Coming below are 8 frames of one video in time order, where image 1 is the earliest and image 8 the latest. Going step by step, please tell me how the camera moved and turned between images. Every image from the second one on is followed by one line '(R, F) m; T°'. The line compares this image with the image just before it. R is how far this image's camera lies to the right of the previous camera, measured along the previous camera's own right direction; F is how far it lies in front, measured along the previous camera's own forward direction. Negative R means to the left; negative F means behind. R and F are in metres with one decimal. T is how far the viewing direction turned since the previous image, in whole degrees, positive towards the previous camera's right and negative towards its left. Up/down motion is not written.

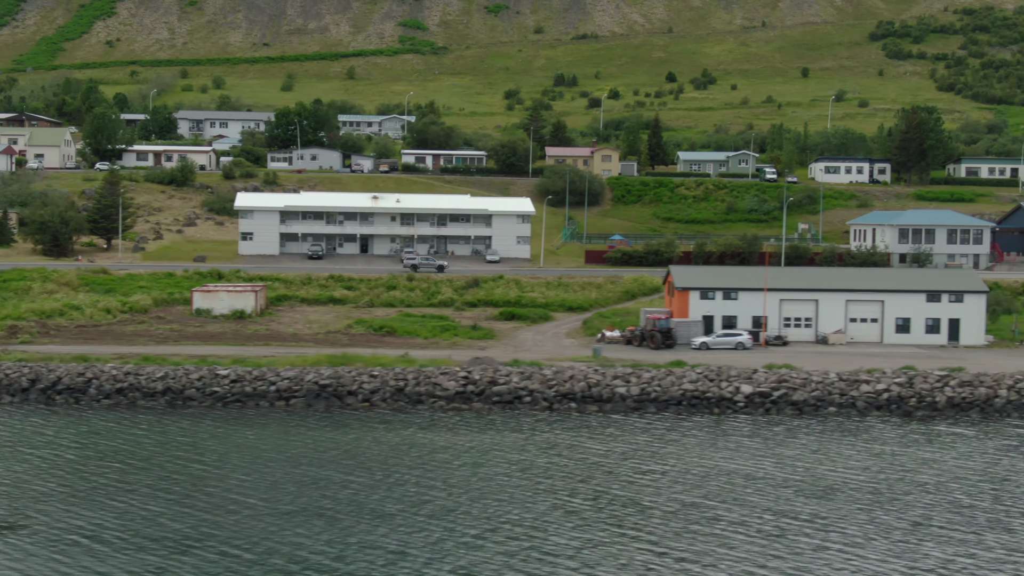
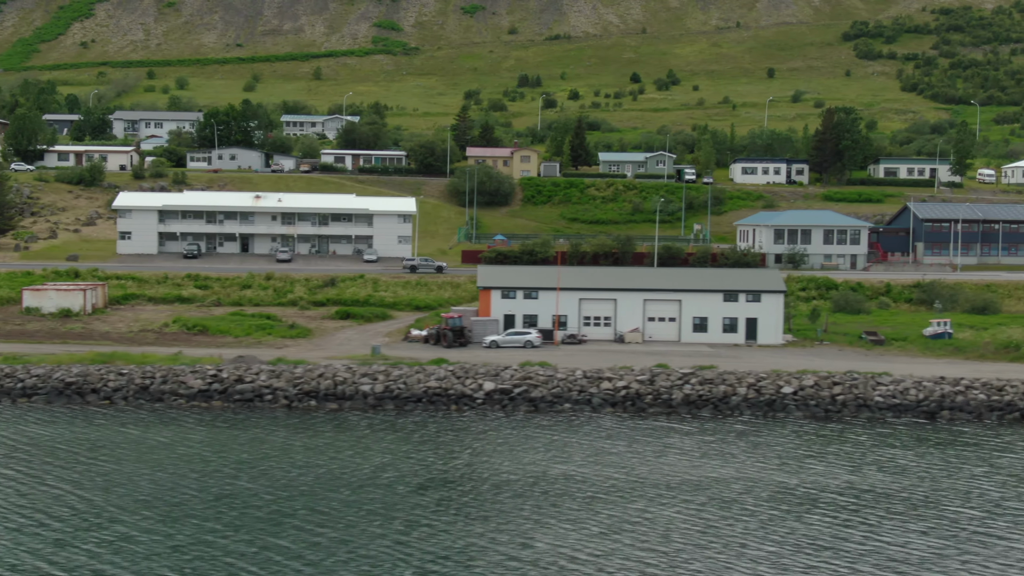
(+4.3, -0.1) m; -1°
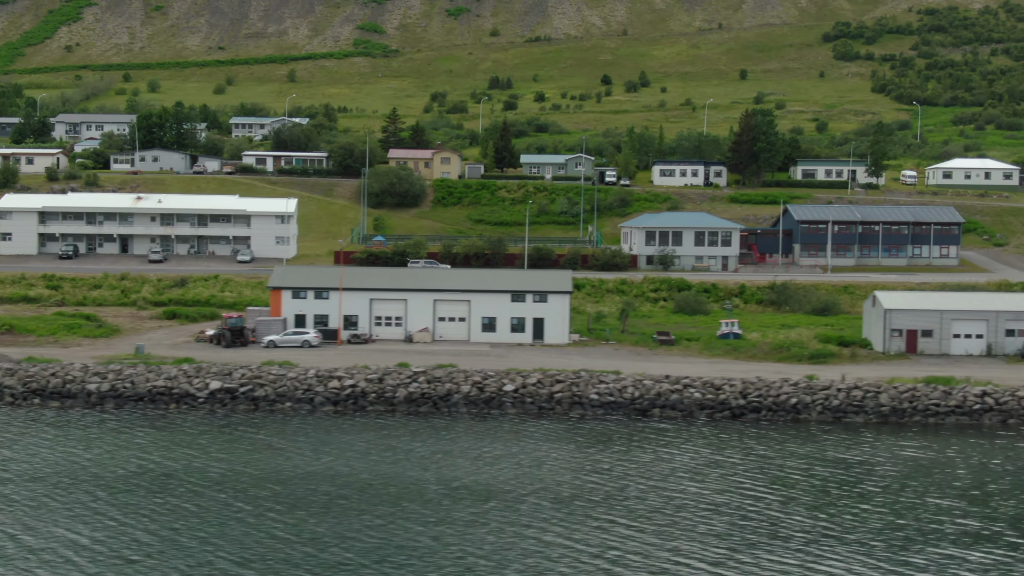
(+4.9, -0.2) m; -1°
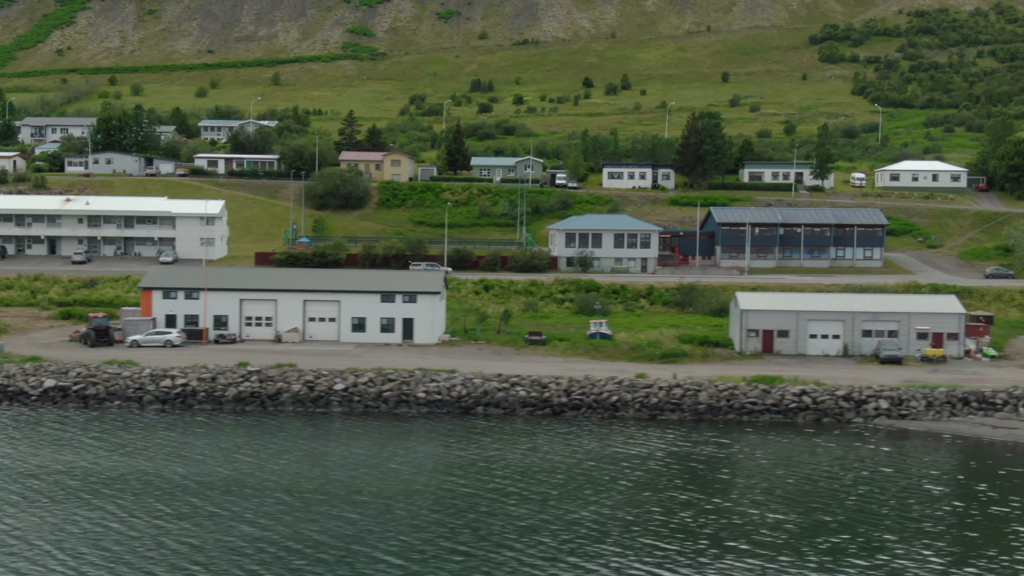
(+3.1, -0.3) m; -1°
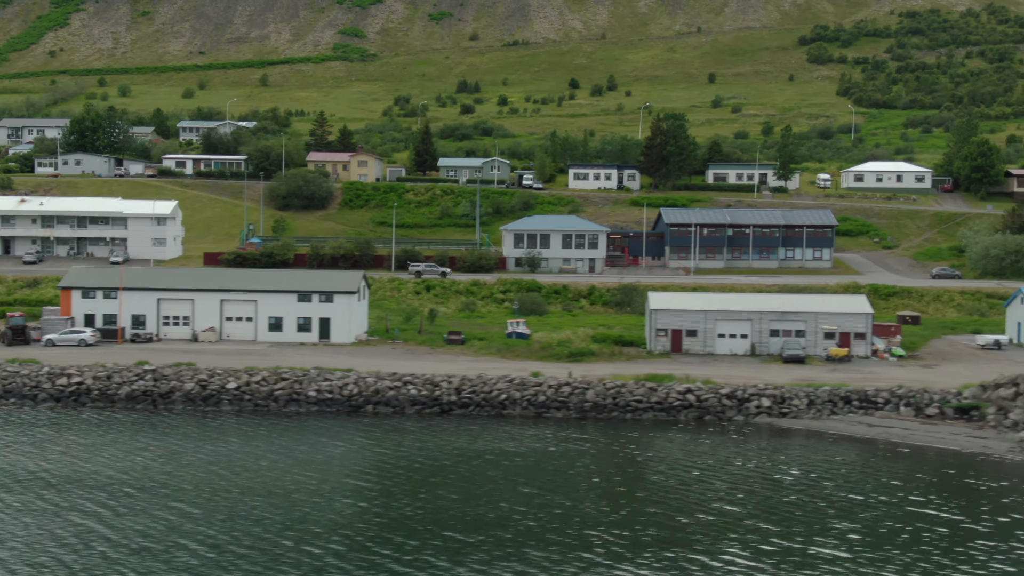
(+2.0, -0.2) m; 0°
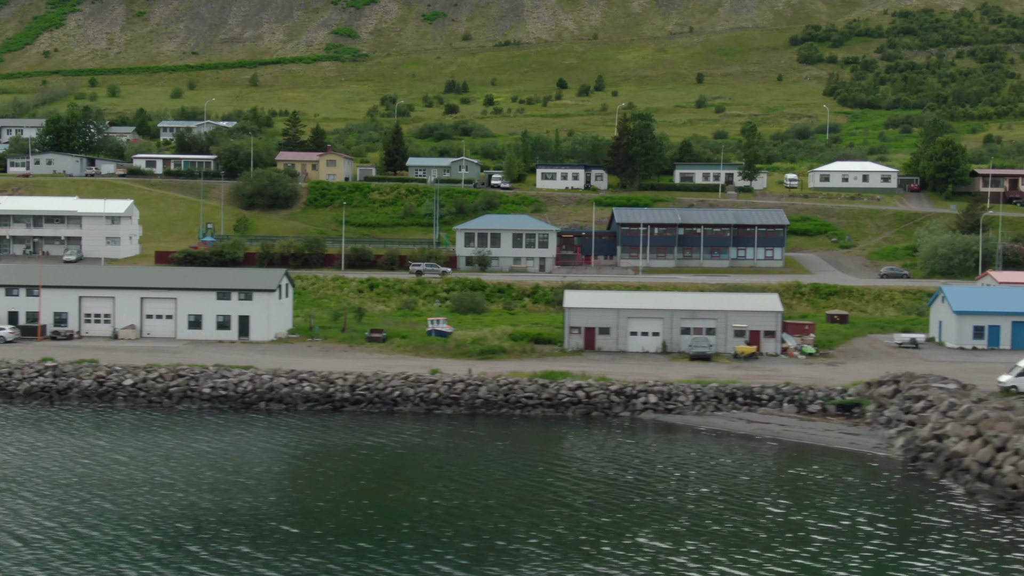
(+1.9, -0.2) m; -1°
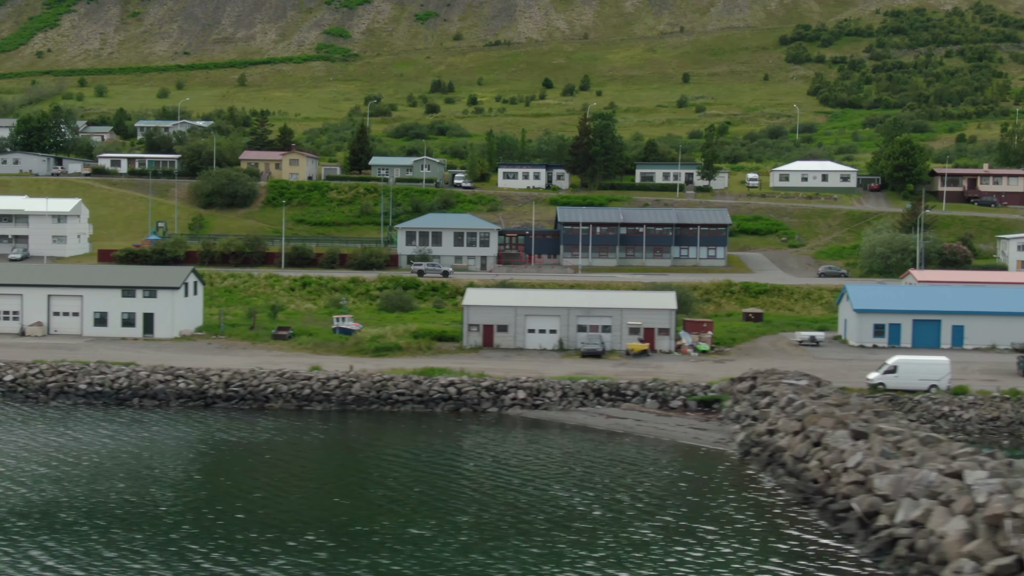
(+2.3, -0.2) m; -1°
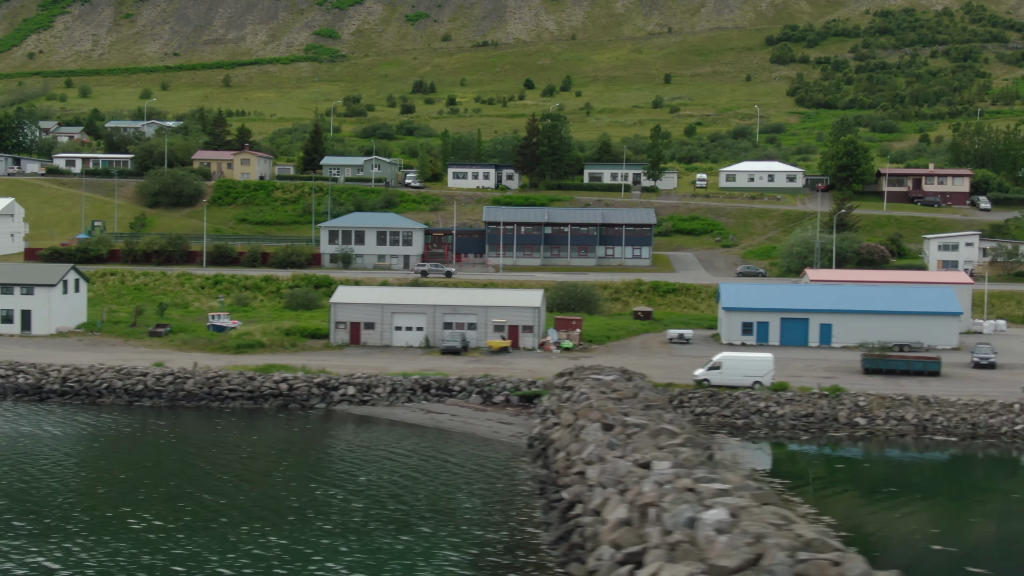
(+3.1, -0.3) m; -1°
